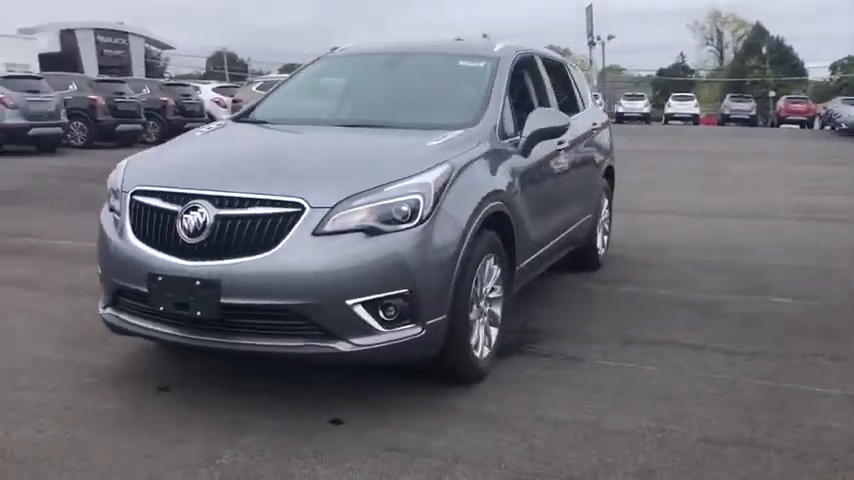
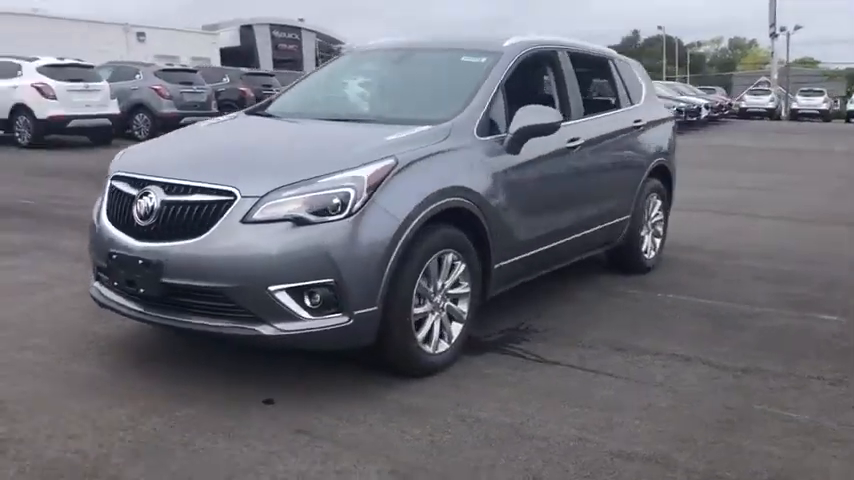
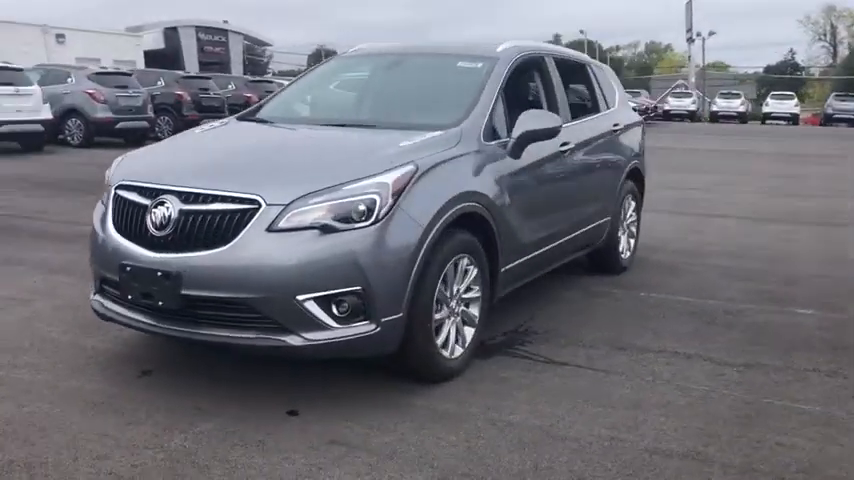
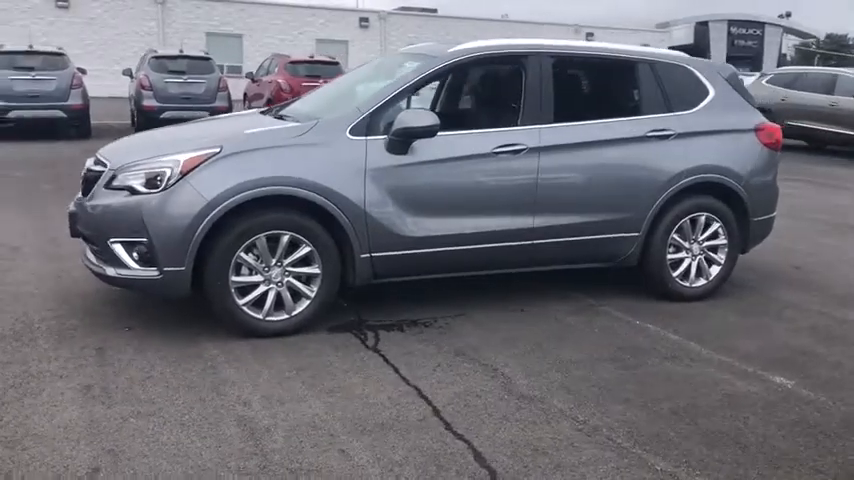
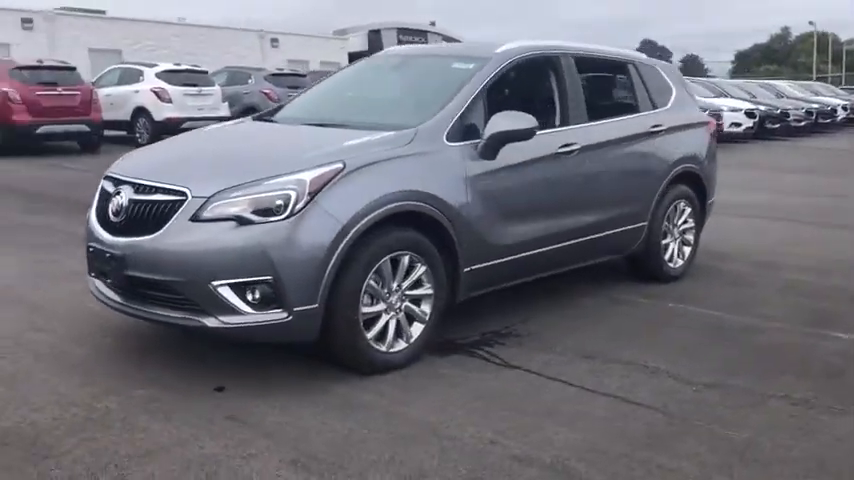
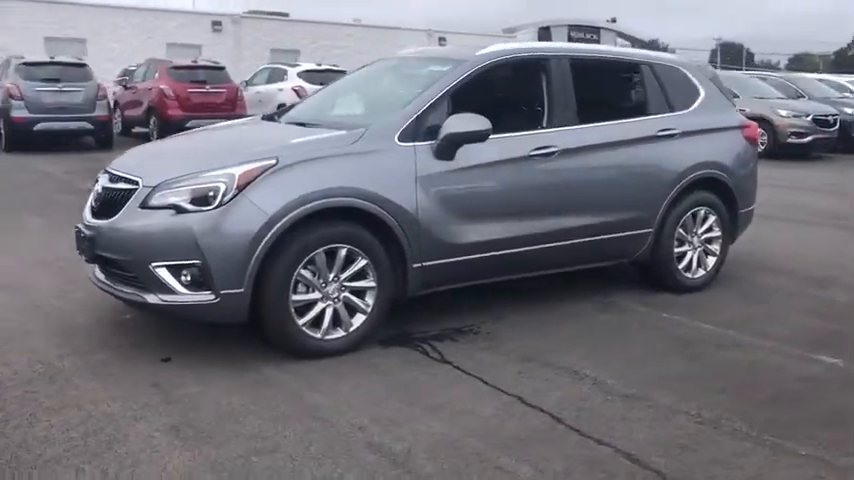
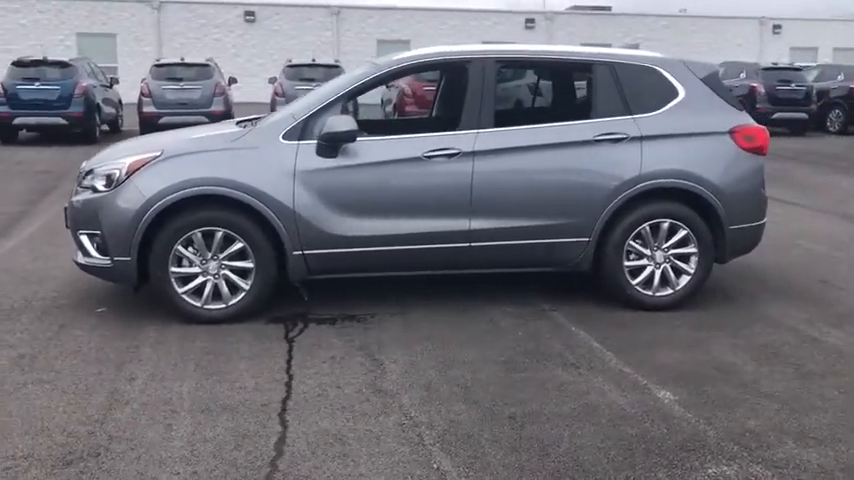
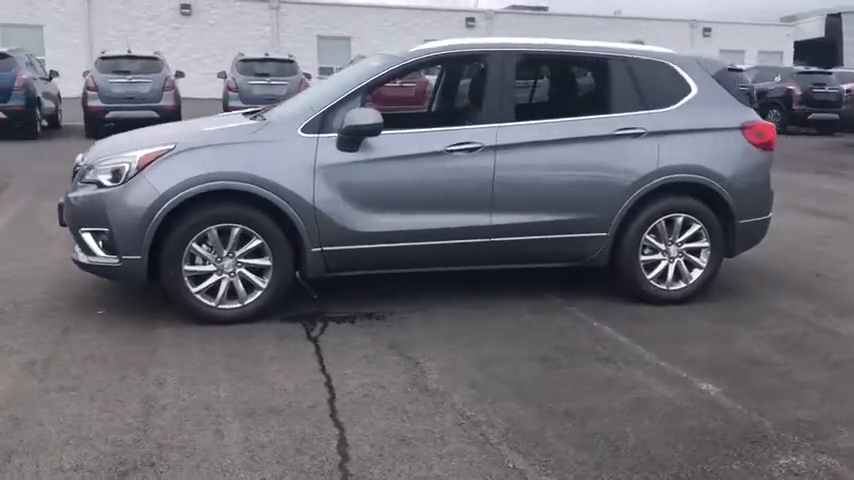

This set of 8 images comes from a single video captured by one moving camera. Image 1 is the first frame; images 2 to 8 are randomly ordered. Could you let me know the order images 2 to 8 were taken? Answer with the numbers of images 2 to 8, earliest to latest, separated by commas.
3, 2, 5, 6, 4, 8, 7
